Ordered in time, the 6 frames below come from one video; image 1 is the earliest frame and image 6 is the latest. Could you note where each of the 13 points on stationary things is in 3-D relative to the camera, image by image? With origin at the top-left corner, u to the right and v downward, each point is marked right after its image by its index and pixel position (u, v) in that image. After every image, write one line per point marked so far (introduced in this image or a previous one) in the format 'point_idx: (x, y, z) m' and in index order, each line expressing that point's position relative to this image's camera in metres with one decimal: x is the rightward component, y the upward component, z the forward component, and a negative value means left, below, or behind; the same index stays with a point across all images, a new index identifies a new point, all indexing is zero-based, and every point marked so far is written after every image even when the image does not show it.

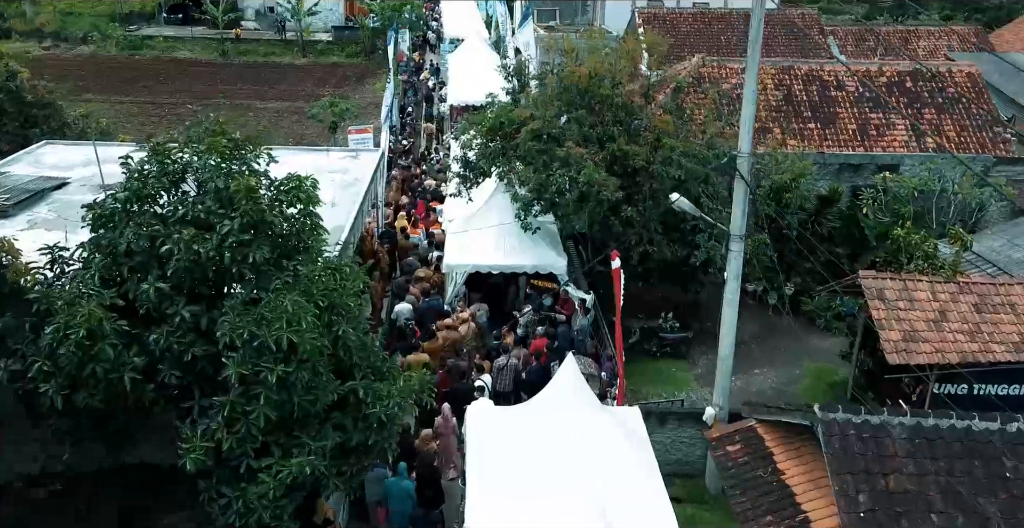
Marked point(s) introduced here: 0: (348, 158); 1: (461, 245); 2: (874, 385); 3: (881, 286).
0: (-2.5, +1.7, +18.1) m
1: (-0.7, +0.3, +15.9) m
2: (+4.6, -1.5, +14.5) m
3: (+4.0, -0.2, +12.5) m
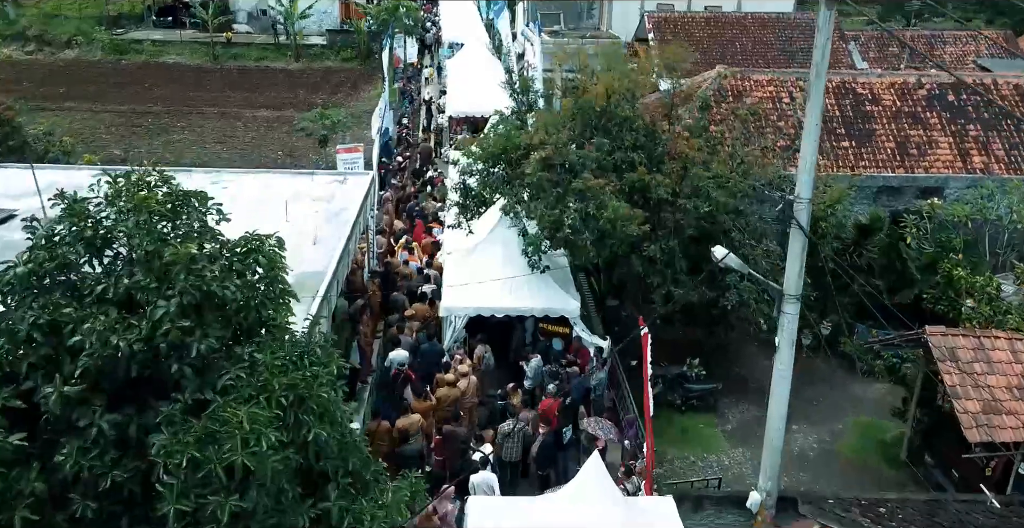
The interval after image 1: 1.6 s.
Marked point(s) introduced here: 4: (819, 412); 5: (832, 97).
0: (-2.5, +1.1, +16.2) m
1: (-0.7, -0.2, +14.0) m
2: (+4.6, -2.0, +12.7) m
3: (+4.1, -0.7, +10.7) m
4: (+3.8, -1.8, +14.4) m
5: (+5.3, +2.8, +18.9) m
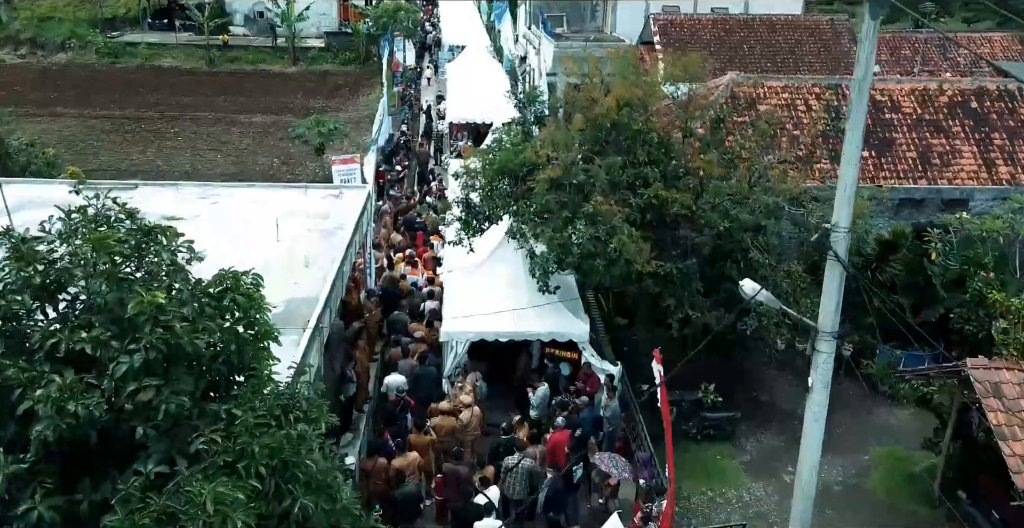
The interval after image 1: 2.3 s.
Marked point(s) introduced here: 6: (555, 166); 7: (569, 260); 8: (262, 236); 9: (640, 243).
0: (-2.4, +0.9, +15.4) m
1: (-0.6, -0.5, +13.2) m
2: (+4.7, -2.3, +11.8) m
3: (+4.1, -1.0, +9.9) m
4: (+3.9, -2.1, +13.6) m
5: (+5.3, +2.5, +18.1) m
6: (+0.5, +1.1, +12.6) m
7: (+0.6, +0.1, +12.3) m
8: (-2.9, +0.3, +13.3) m
9: (+1.3, +0.2, +11.8) m
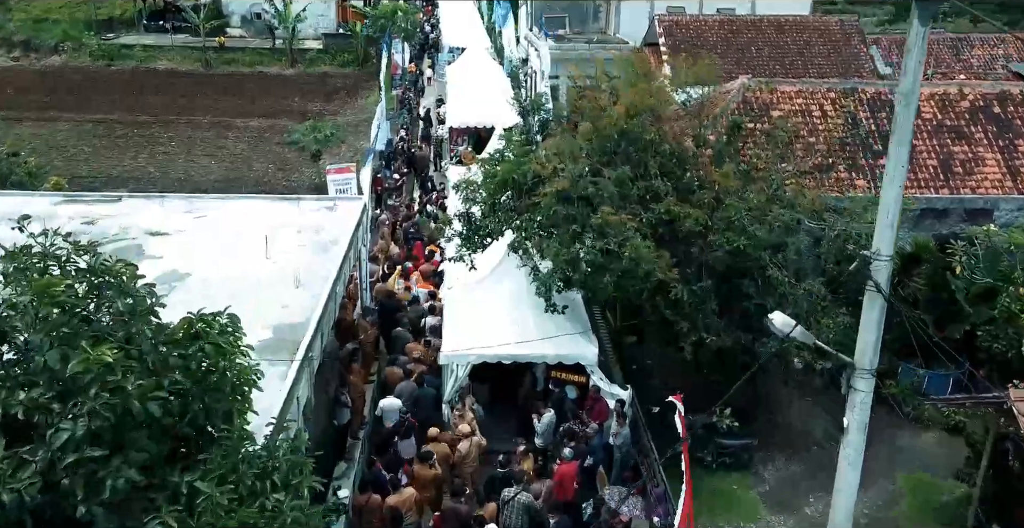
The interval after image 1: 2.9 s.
0: (-2.4, +0.7, +14.7) m
1: (-0.6, -0.7, +12.5) m
2: (+4.7, -2.4, +11.1) m
3: (+4.2, -1.2, +9.1) m
4: (+3.9, -2.3, +12.8) m
5: (+5.4, +2.3, +17.4) m
6: (+0.5, +0.9, +11.8) m
7: (+0.7, -0.1, +11.5) m
8: (-2.9, +0.1, +12.6) m
9: (+1.3, 0.0, +11.1) m
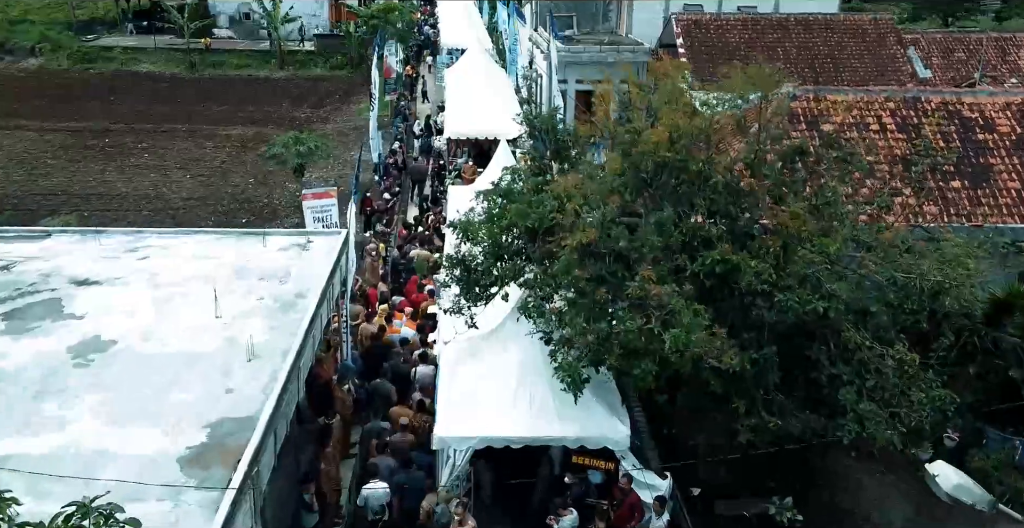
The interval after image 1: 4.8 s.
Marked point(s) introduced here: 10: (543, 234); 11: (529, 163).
0: (-2.3, +0.2, +12.2) m
1: (-0.5, -1.2, +10.0) m
2: (+4.8, -3.0, +8.6) m
3: (+4.3, -1.7, +6.6) m
4: (+4.0, -2.8, +10.3) m
5: (+5.4, +1.8, +14.9) m
6: (+0.6, +0.3, +9.3) m
7: (+0.7, -0.7, +9.0) m
8: (-2.8, -0.4, +10.1) m
9: (+1.4, -0.5, +8.6) m
10: (+0.3, +0.3, +10.1) m
11: (+0.2, +1.0, +11.3) m
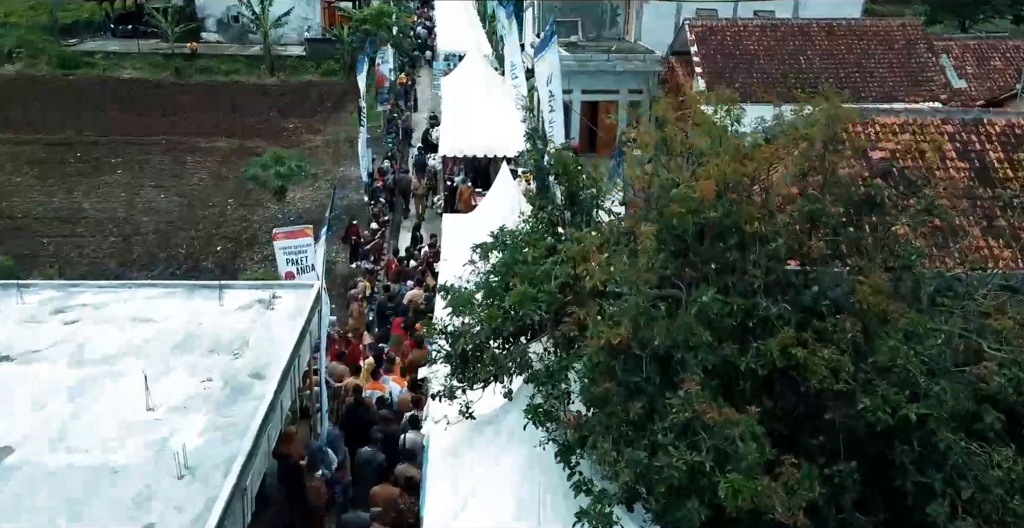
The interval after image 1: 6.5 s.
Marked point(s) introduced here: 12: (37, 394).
0: (-2.3, -0.4, +10.2) m
1: (-0.4, -1.8, +8.0) m
2: (+4.9, -3.5, +6.6) m
3: (+4.3, -2.2, +4.6) m
4: (+4.1, -3.3, +8.3) m
5: (+5.5, +1.3, +12.9) m
6: (+0.6, -0.2, +7.4) m
7: (+0.8, -1.2, +7.1) m
8: (-2.7, -0.9, +8.1) m
9: (+1.5, -1.0, +6.6) m
10: (+0.3, -0.3, +8.2) m
11: (+0.2, +0.4, +9.4) m
12: (-3.4, -0.9, +8.2) m
